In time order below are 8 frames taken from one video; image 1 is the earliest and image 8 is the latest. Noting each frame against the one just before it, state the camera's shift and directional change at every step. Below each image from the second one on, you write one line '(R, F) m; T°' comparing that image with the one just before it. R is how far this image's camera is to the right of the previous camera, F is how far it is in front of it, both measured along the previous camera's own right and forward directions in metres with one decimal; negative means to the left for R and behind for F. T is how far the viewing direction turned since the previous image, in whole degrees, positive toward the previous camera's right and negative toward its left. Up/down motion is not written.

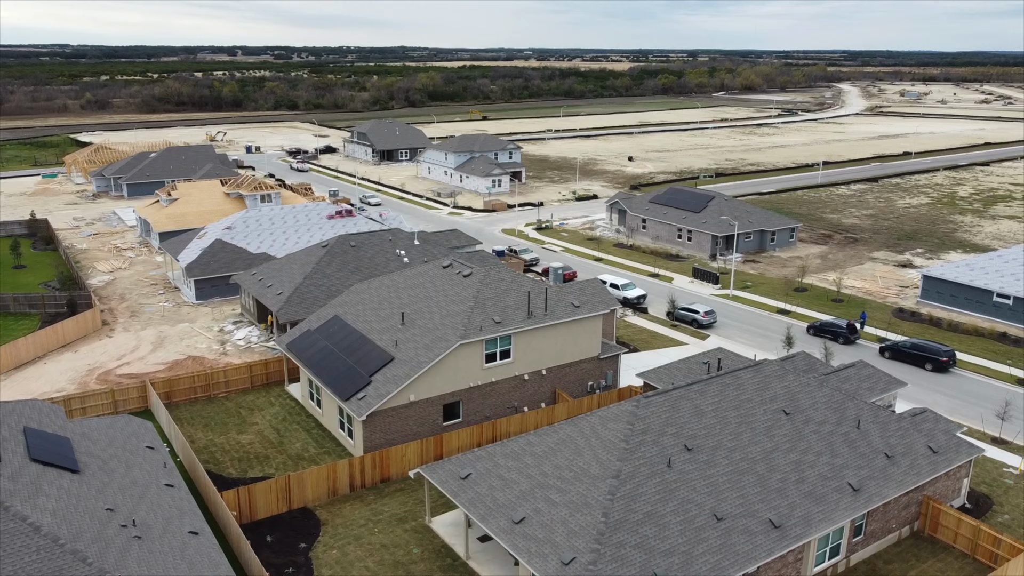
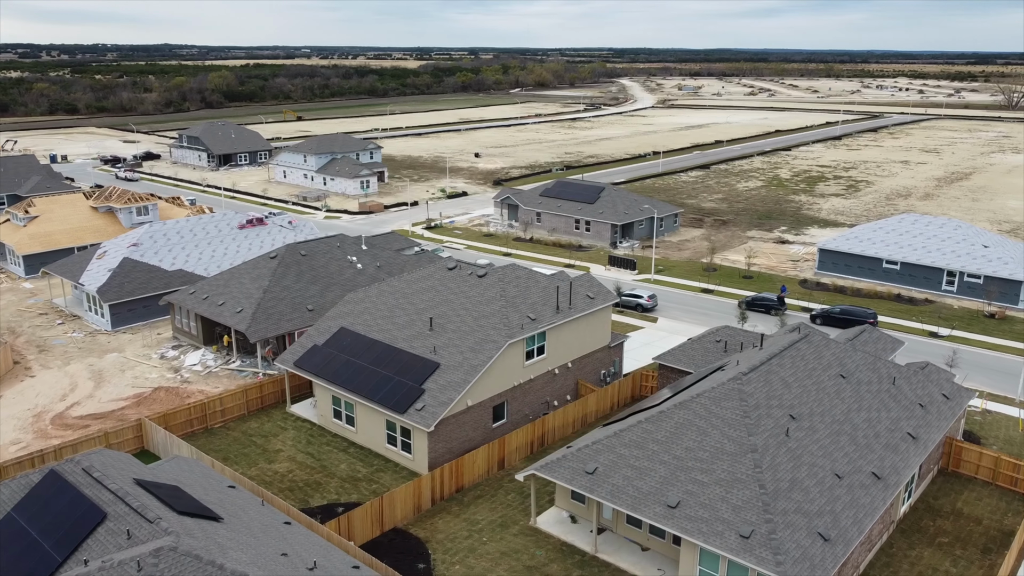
(-8.3, +1.0) m; +14°
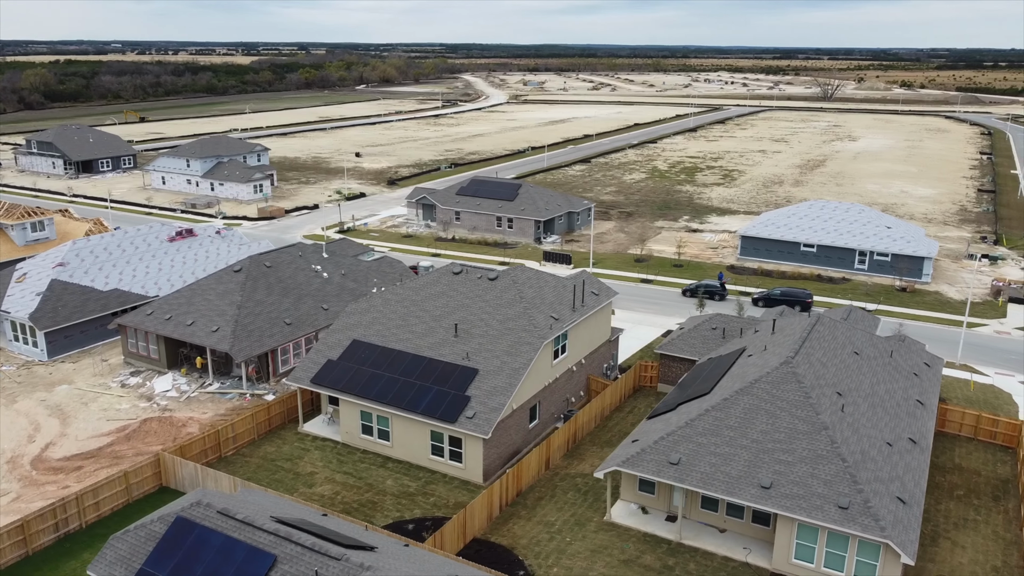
(-6.3, +0.5) m; +11°
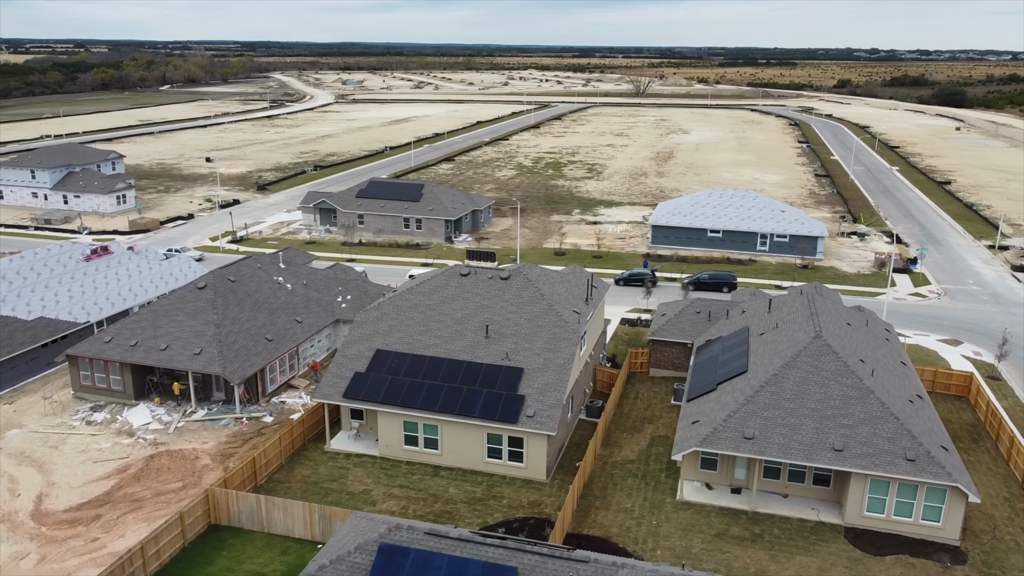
(-7.3, +0.7) m; +13°
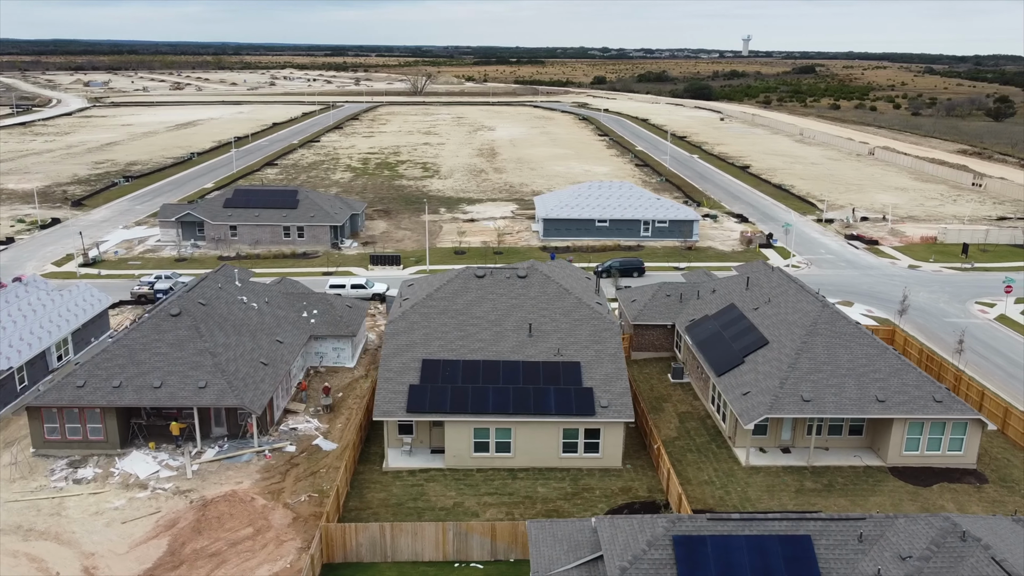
(-9.4, +1.2) m; +17°
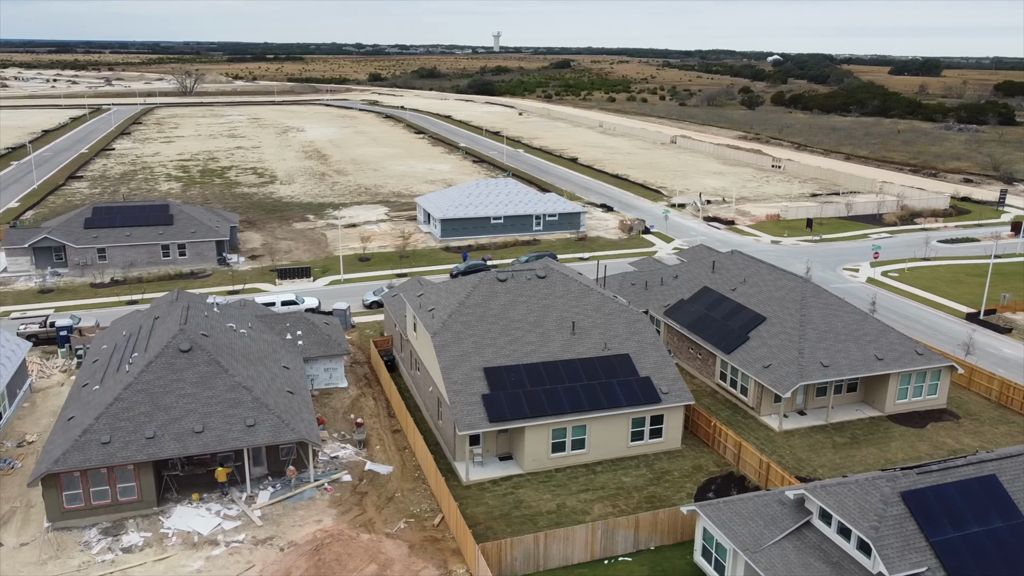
(-9.4, +1.1) m; +16°
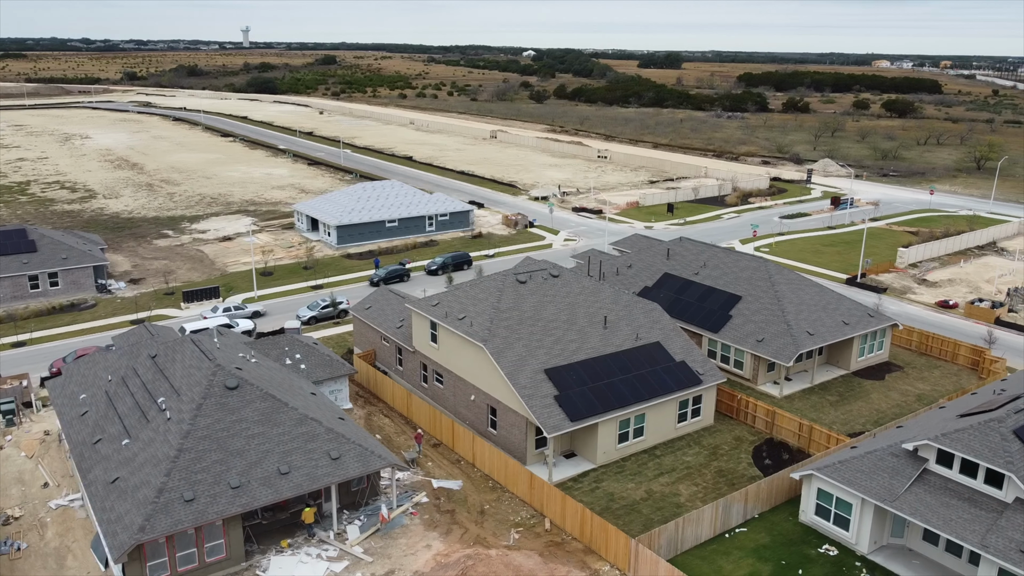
(-9.3, +1.1) m; +16°
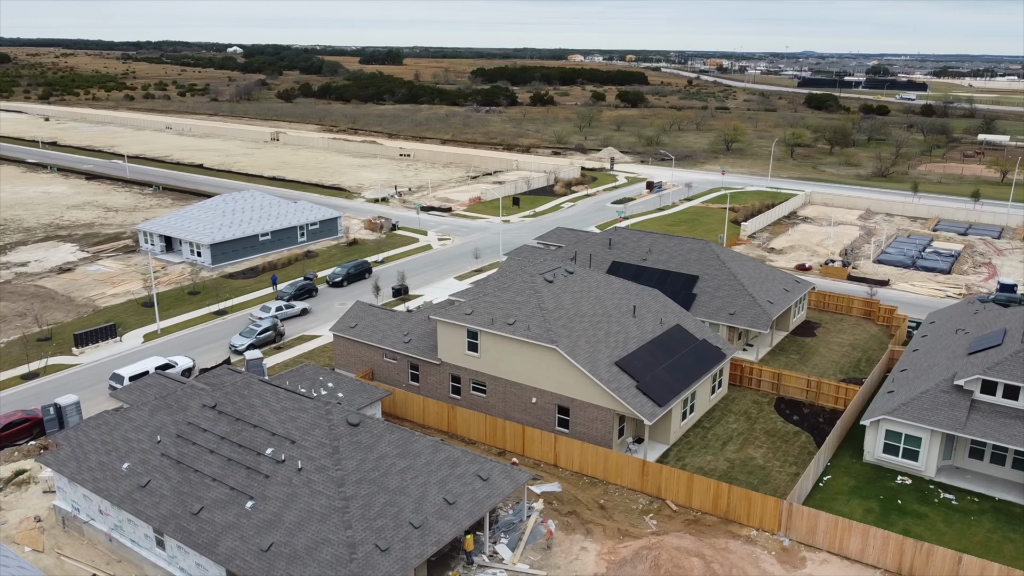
(-11.3, +1.8) m; +19°
